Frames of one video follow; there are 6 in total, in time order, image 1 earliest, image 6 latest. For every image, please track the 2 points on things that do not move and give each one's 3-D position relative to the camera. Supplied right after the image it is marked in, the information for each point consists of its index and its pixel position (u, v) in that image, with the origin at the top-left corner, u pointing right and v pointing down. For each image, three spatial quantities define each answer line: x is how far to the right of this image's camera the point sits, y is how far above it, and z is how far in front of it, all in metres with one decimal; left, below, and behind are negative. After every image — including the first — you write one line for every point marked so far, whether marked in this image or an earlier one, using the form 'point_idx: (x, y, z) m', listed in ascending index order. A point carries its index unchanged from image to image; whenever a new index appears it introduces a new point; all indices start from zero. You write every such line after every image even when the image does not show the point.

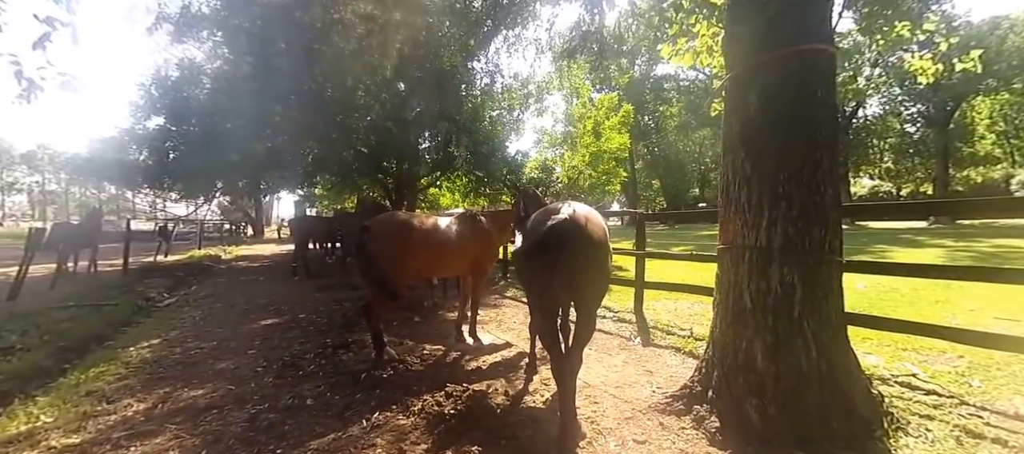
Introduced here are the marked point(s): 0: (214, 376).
0: (-2.8, -1.4, +3.8) m
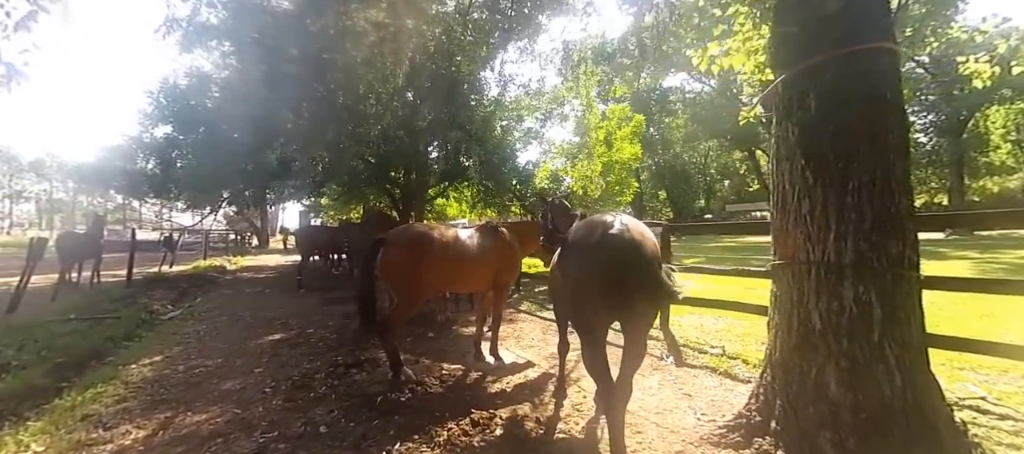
0: (-2.5, -1.5, +3.6) m
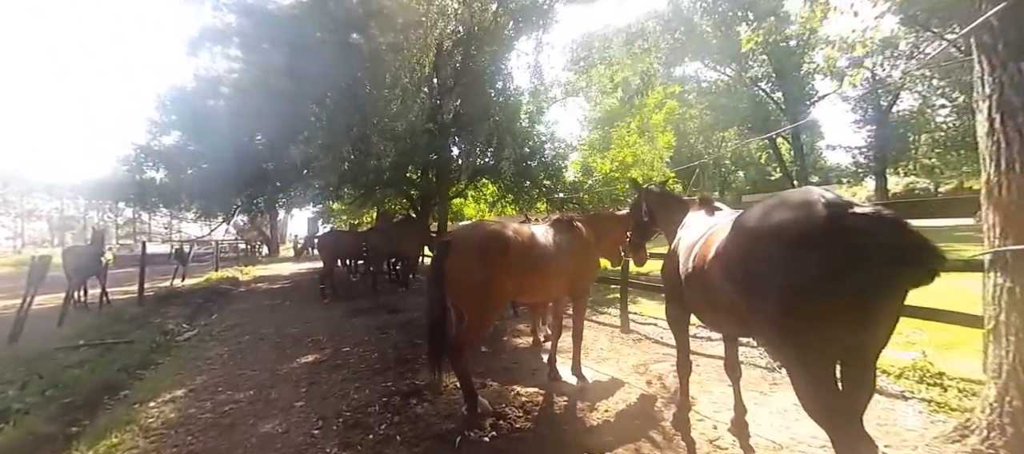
0: (-1.8, -1.5, +2.9) m
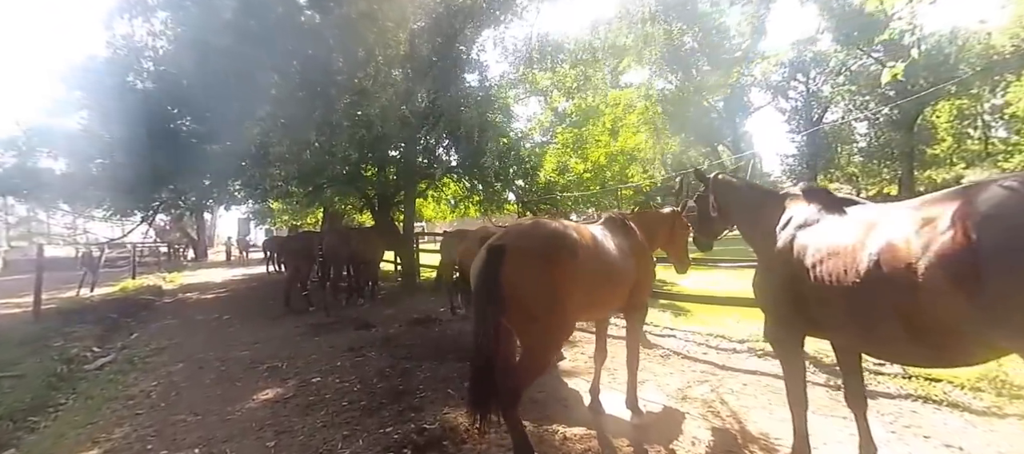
0: (-1.4, -1.5, +1.9) m
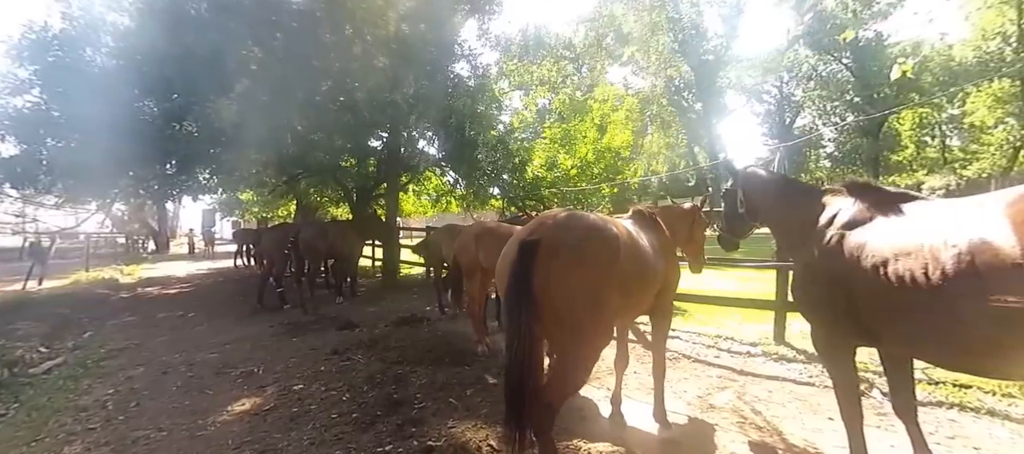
0: (-1.2, -1.5, +1.6) m
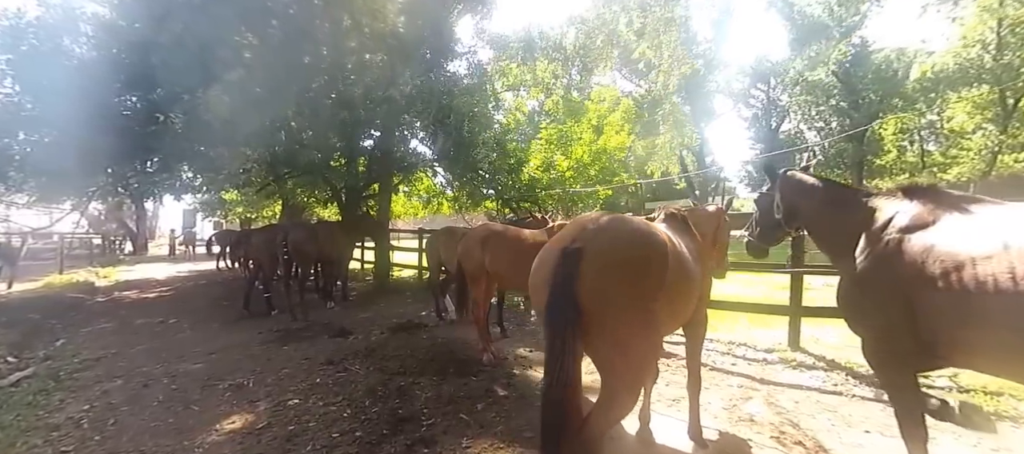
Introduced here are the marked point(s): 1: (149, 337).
0: (-1.0, -1.5, +1.3) m
1: (-5.9, -1.8, +6.7) m
